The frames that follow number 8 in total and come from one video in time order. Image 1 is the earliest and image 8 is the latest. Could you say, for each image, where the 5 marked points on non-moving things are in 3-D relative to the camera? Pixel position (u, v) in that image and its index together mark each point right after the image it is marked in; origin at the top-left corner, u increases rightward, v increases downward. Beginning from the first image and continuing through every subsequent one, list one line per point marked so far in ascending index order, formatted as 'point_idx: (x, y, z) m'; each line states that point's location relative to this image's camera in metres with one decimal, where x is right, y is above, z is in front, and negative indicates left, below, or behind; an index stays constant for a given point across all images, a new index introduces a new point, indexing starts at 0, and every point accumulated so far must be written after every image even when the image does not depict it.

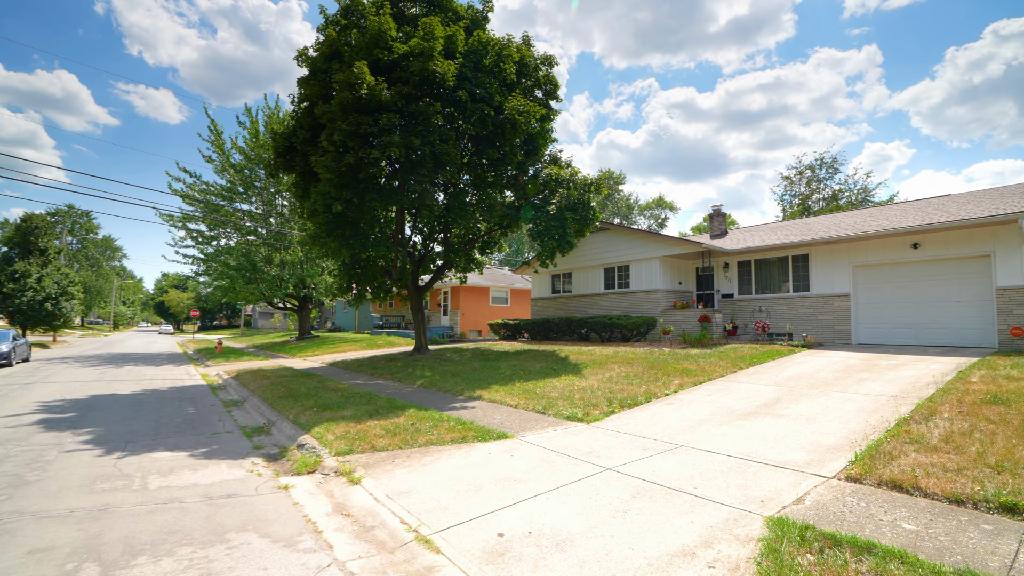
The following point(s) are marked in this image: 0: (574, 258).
0: (+2.1, +1.1, +18.6) m
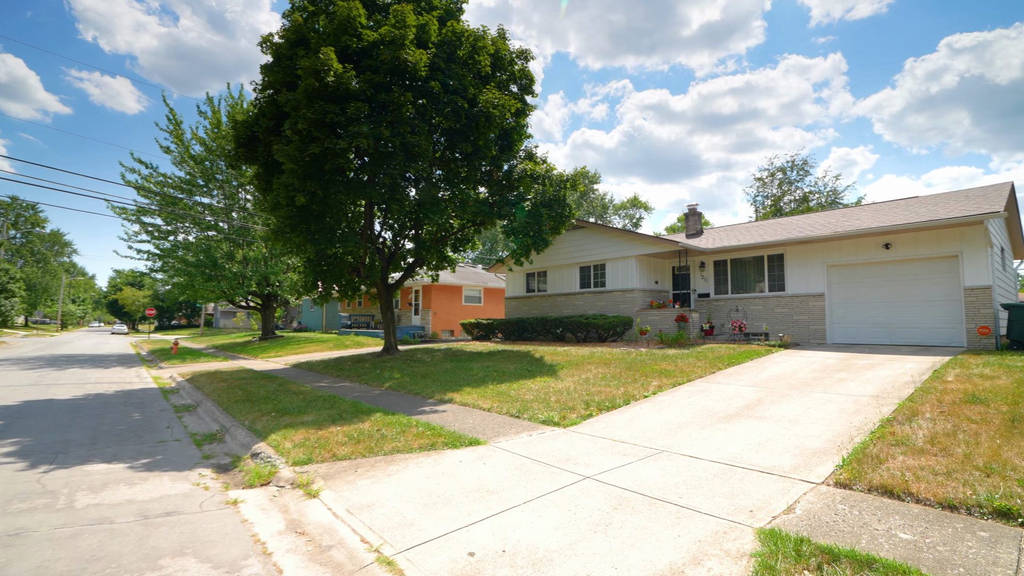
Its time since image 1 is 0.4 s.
0: (+1.3, +1.1, +18.4) m
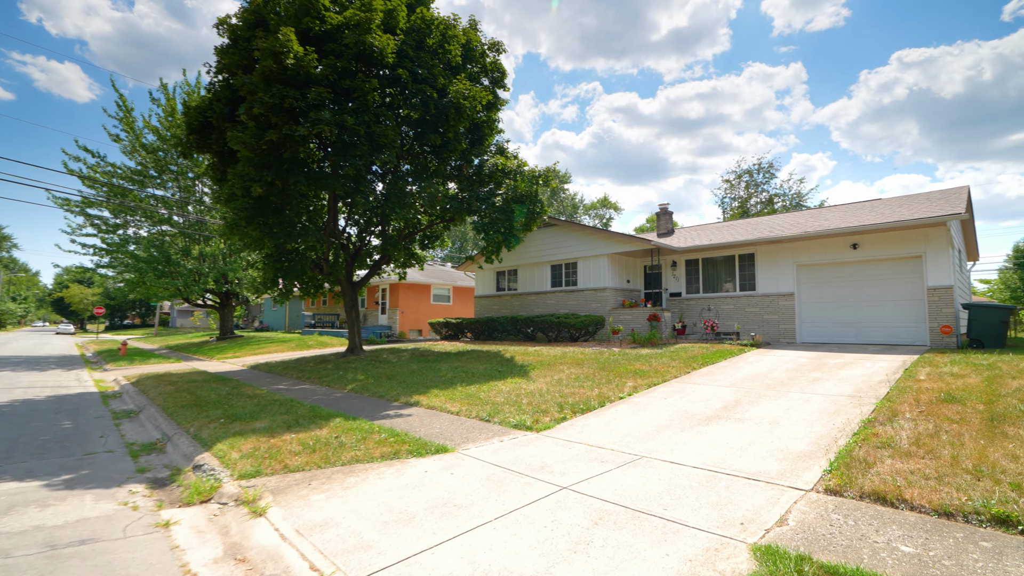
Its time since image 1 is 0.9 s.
0: (+0.2, +1.2, +18.1) m
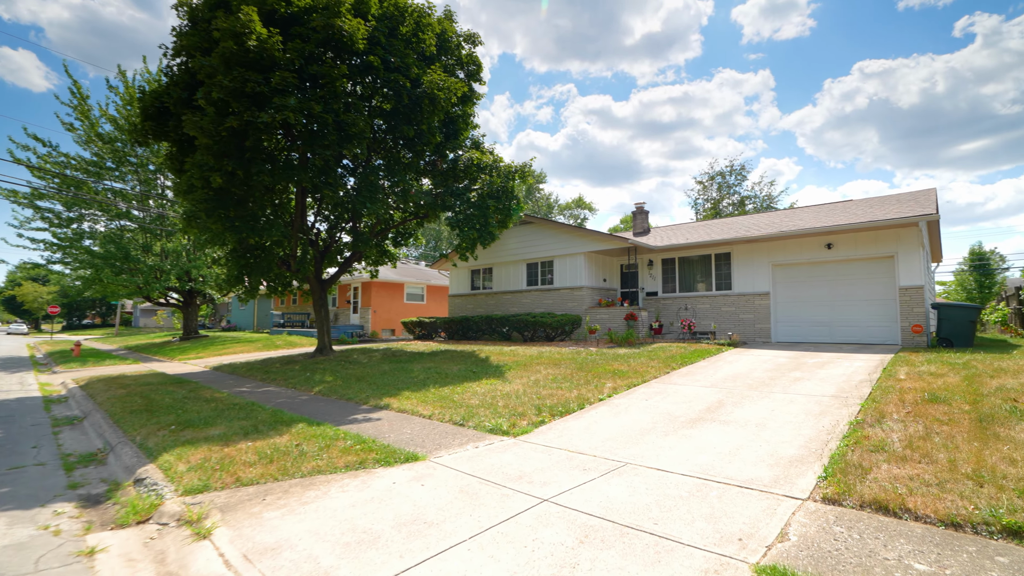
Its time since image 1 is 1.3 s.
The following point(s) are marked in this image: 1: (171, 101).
0: (-0.6, +1.2, +17.7) m
1: (-5.7, +3.1, +8.7) m
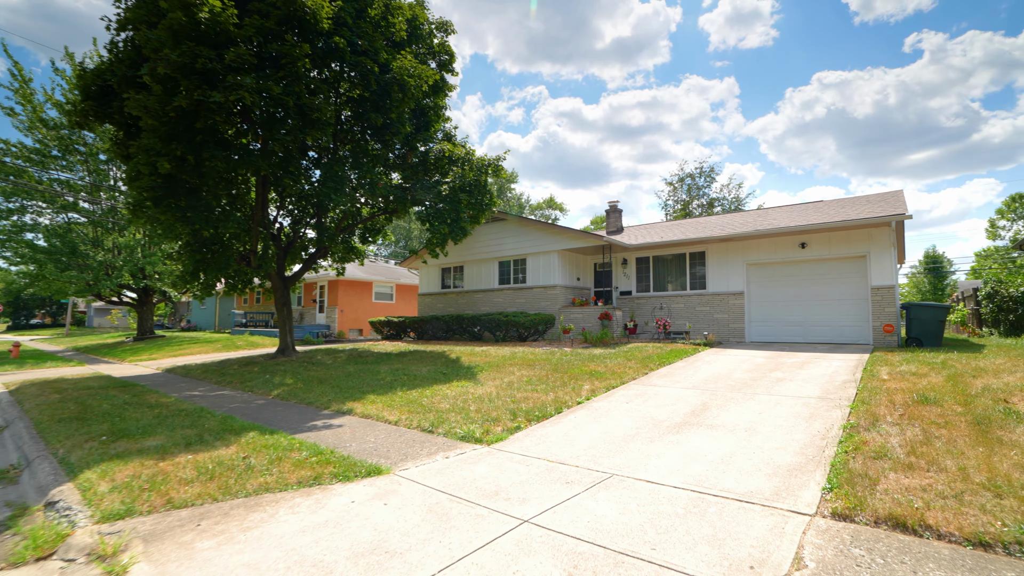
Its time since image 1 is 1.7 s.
0: (-1.5, +1.3, +17.3) m
1: (-6.1, +3.2, +8.0) m
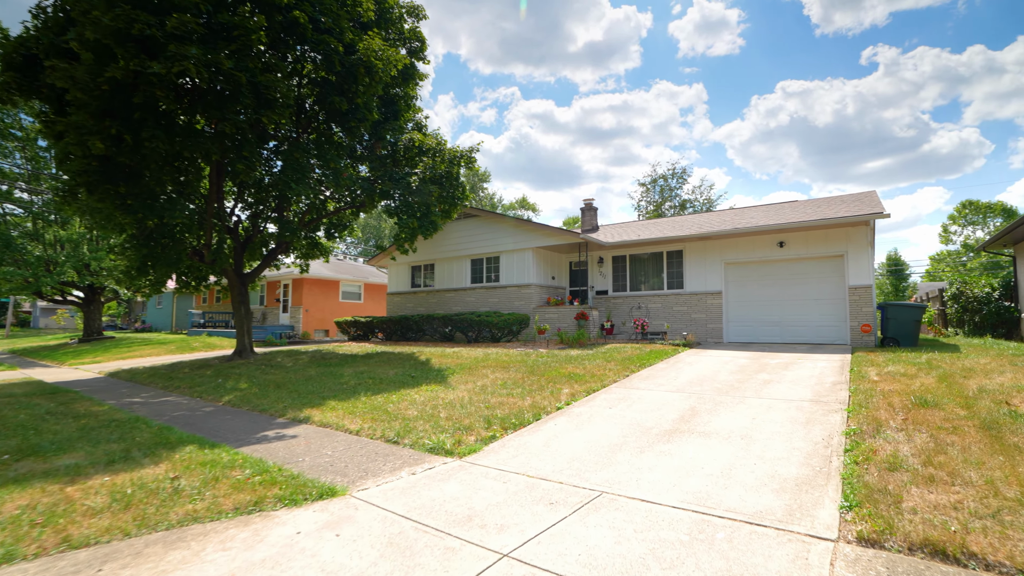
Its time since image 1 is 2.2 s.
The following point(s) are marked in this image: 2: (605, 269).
0: (-2.4, +1.3, +16.7) m
1: (-6.4, +3.3, +7.2) m
2: (+2.5, +0.5, +14.4) m
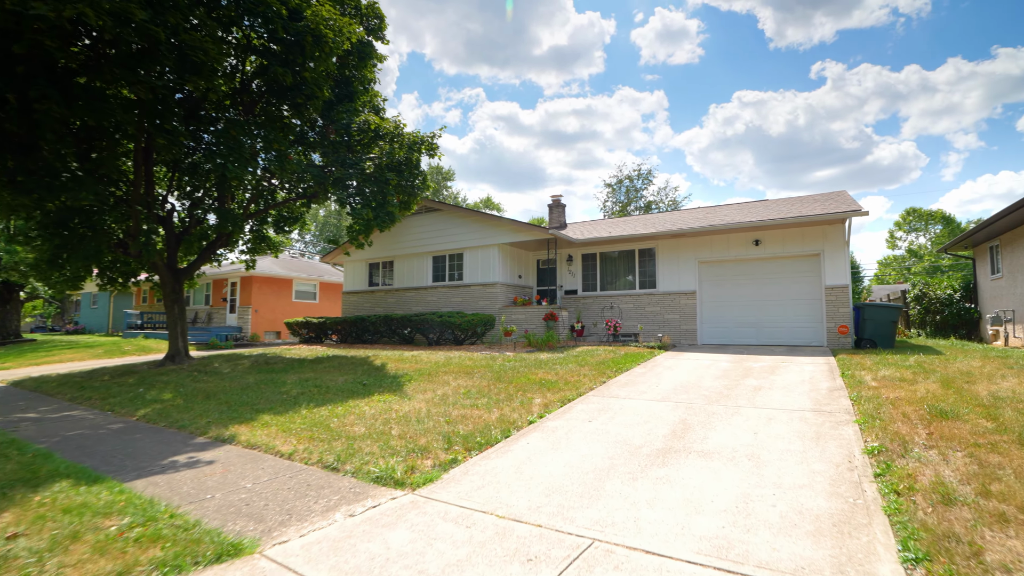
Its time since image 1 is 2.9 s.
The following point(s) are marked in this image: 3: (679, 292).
0: (-3.5, +1.3, +15.7) m
1: (-6.8, +3.3, +5.9) m
2: (+1.6, +0.5, +13.7) m
3: (+3.9, -0.1, +12.1) m
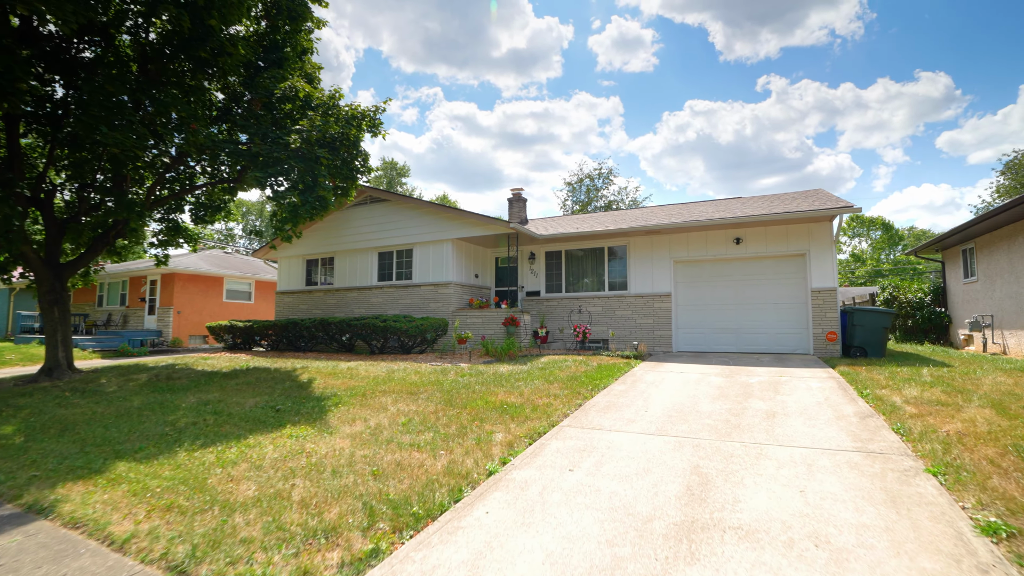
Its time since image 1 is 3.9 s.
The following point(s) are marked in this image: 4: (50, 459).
0: (-4.6, +1.3, +14.0) m
1: (-7.2, +3.4, +4.0) m
2: (+0.6, +0.5, +12.4) m
3: (+2.9, -0.1, +11.0) m
4: (-4.0, -1.5, +4.5) m
